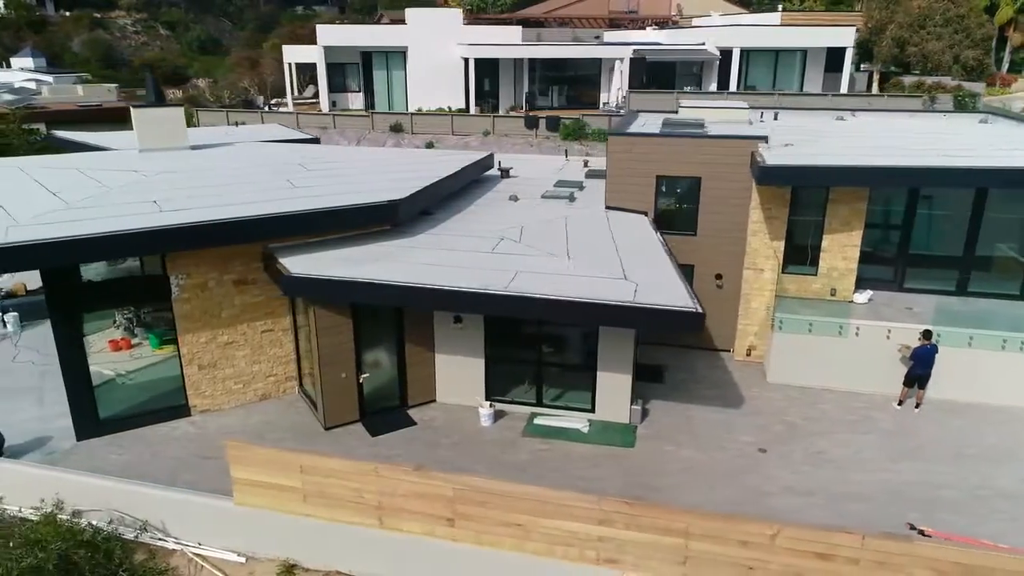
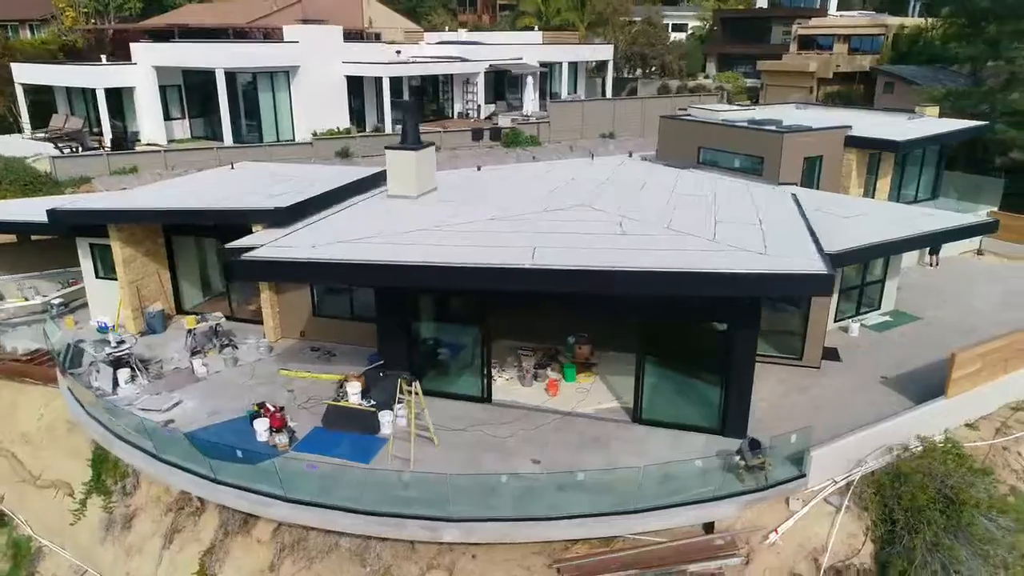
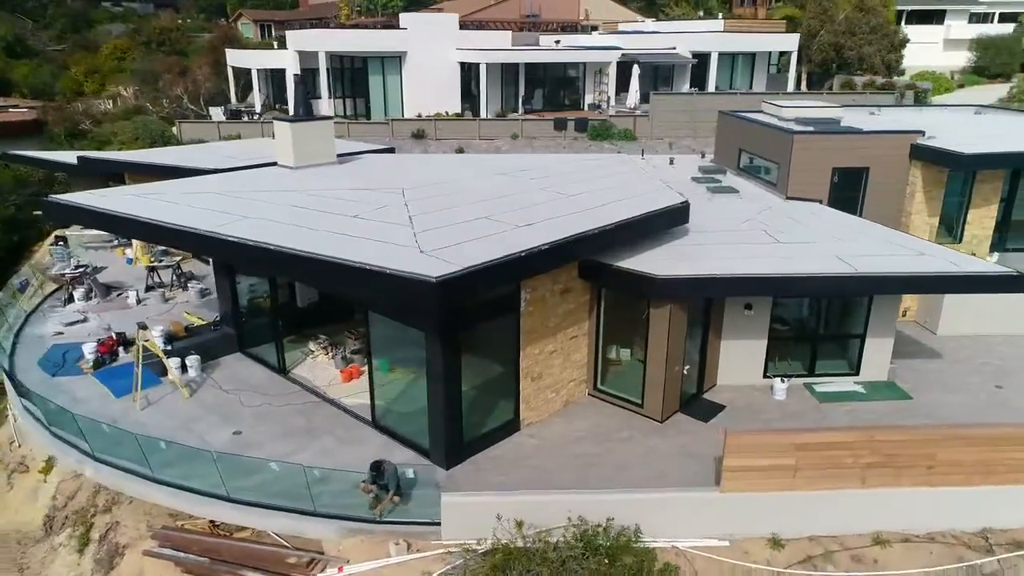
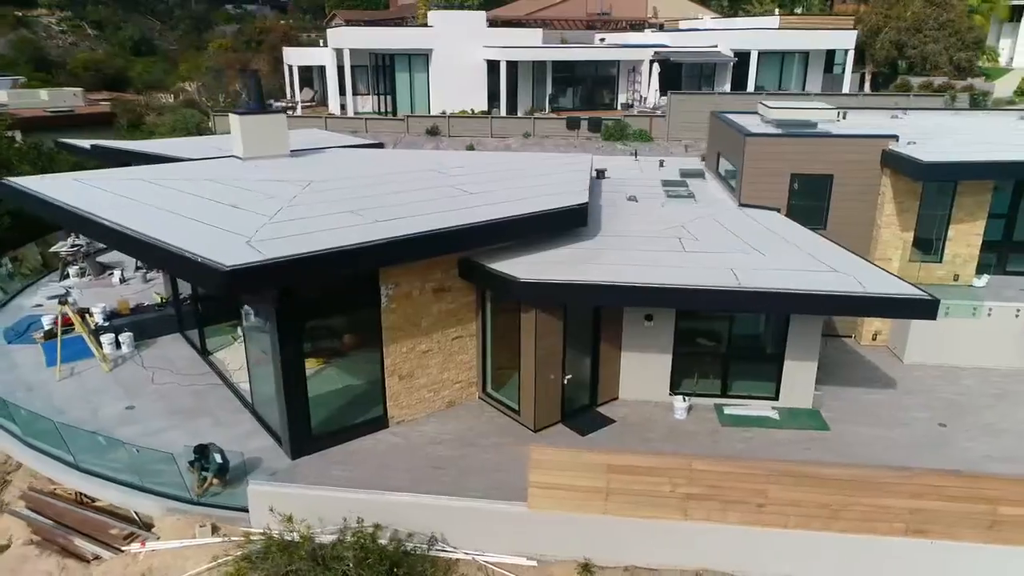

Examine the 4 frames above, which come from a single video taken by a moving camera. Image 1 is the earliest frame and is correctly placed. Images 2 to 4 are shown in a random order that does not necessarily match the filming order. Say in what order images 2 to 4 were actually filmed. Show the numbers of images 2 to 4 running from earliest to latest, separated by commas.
4, 3, 2
